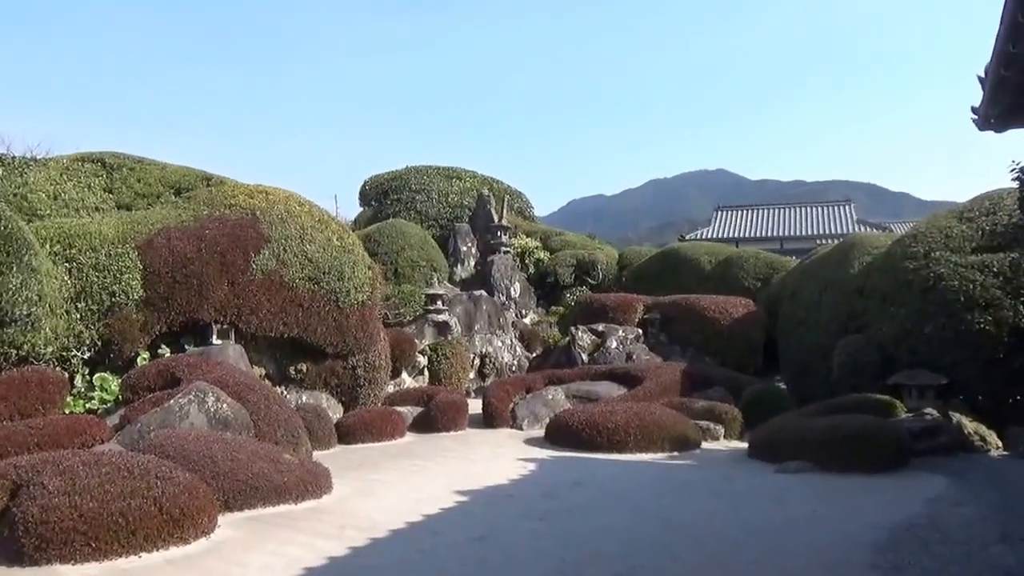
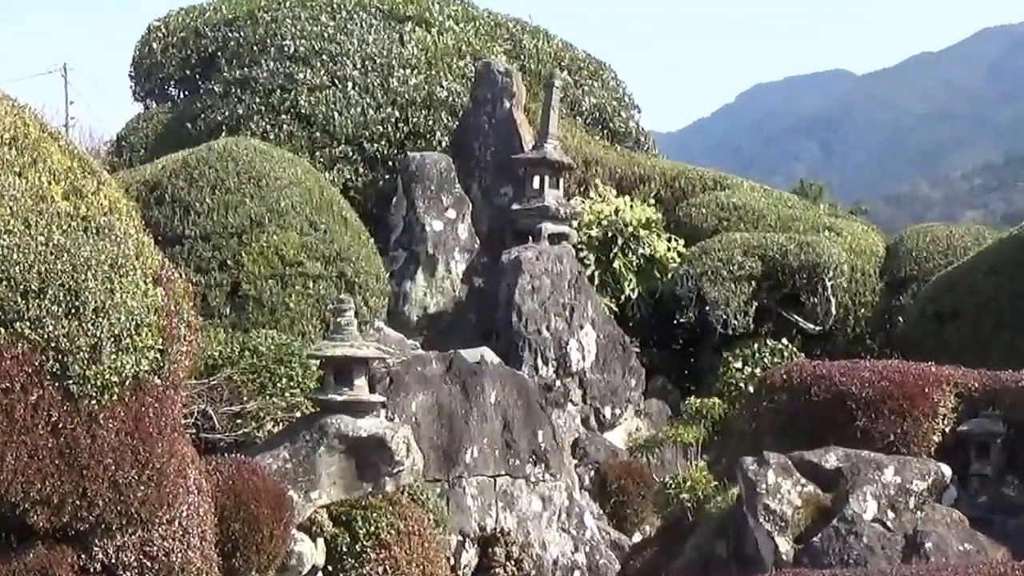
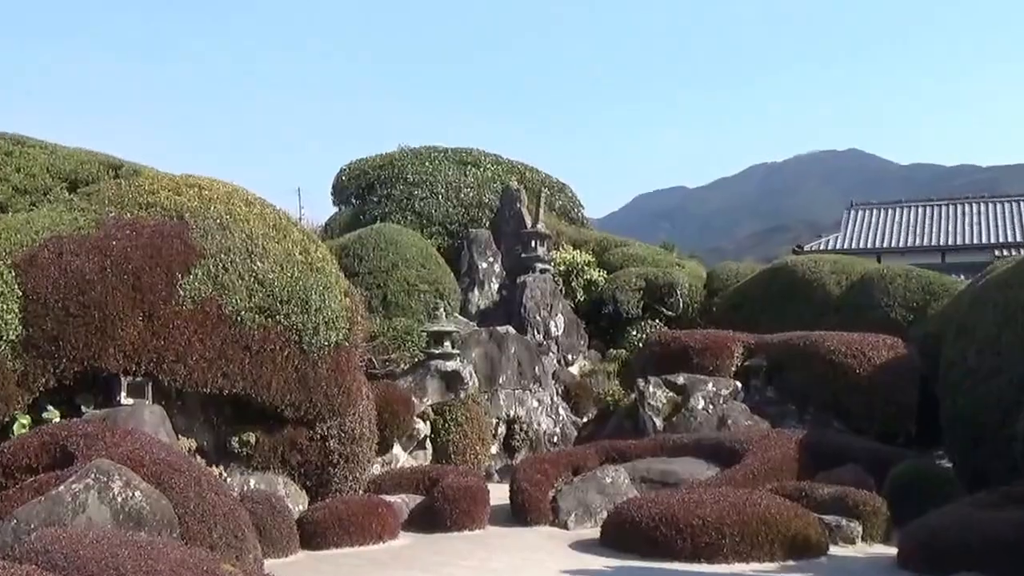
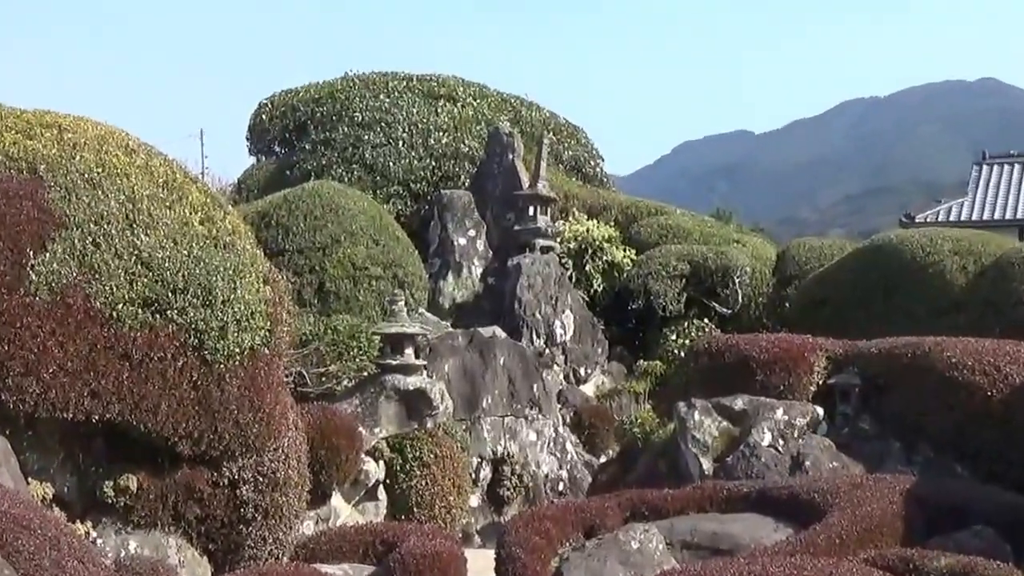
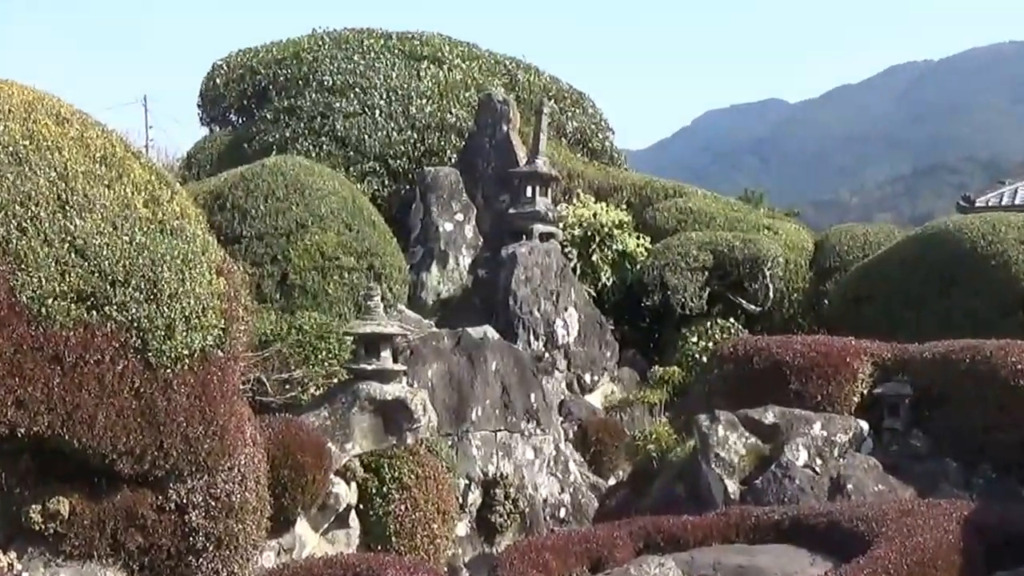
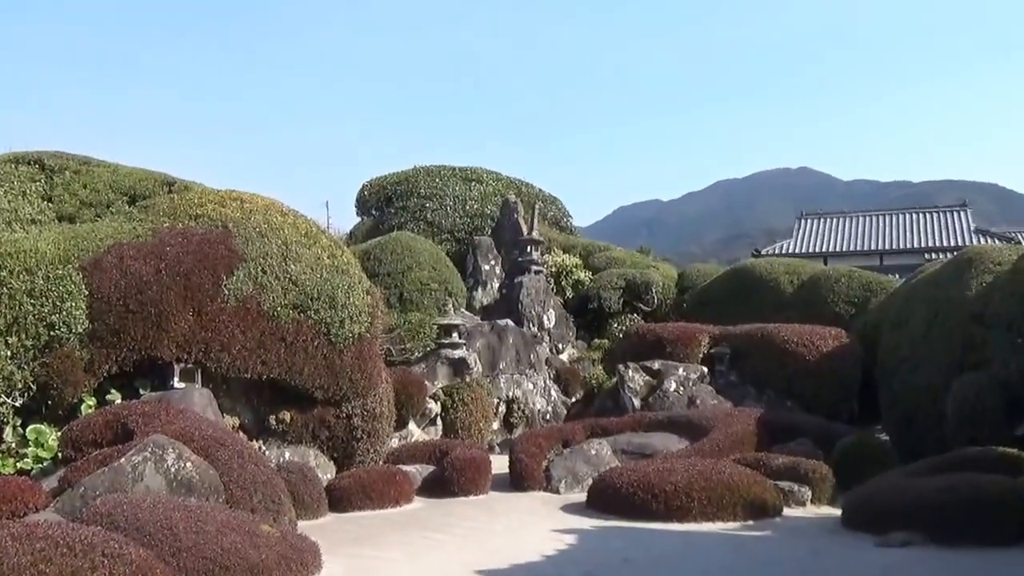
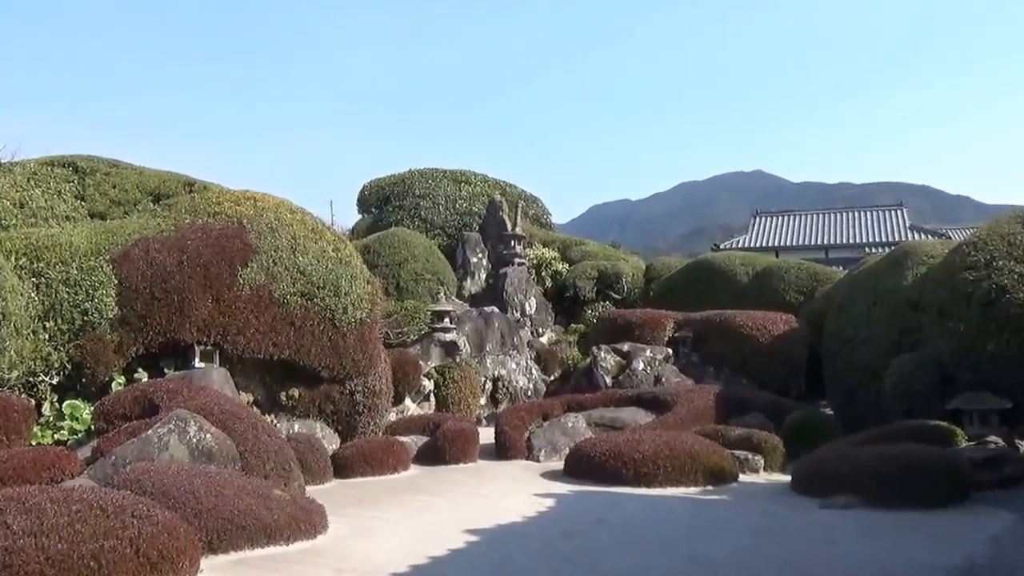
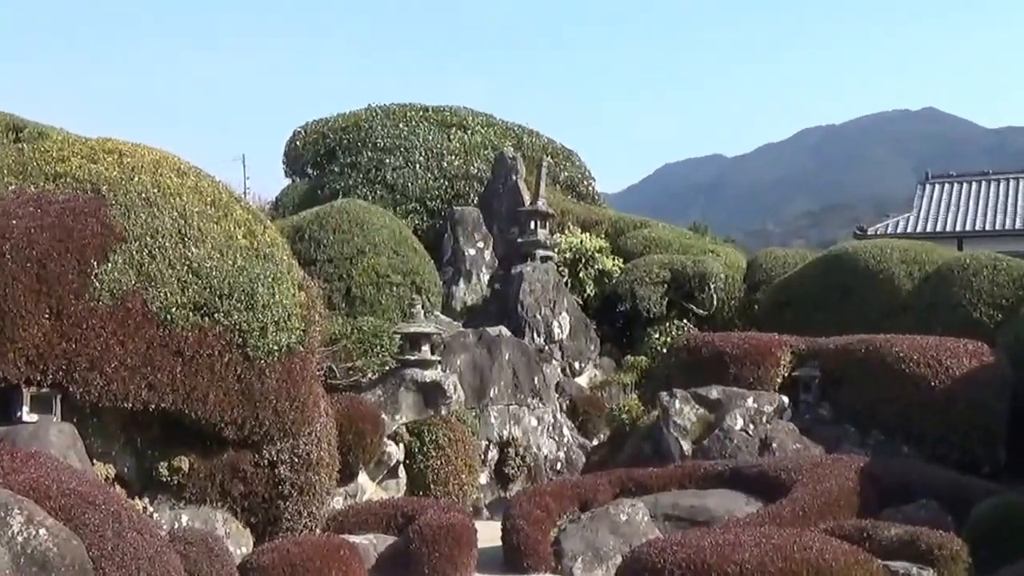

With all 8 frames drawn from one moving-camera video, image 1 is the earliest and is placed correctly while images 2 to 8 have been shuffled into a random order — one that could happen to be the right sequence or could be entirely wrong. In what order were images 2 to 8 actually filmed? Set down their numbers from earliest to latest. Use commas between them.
7, 6, 3, 8, 4, 5, 2
